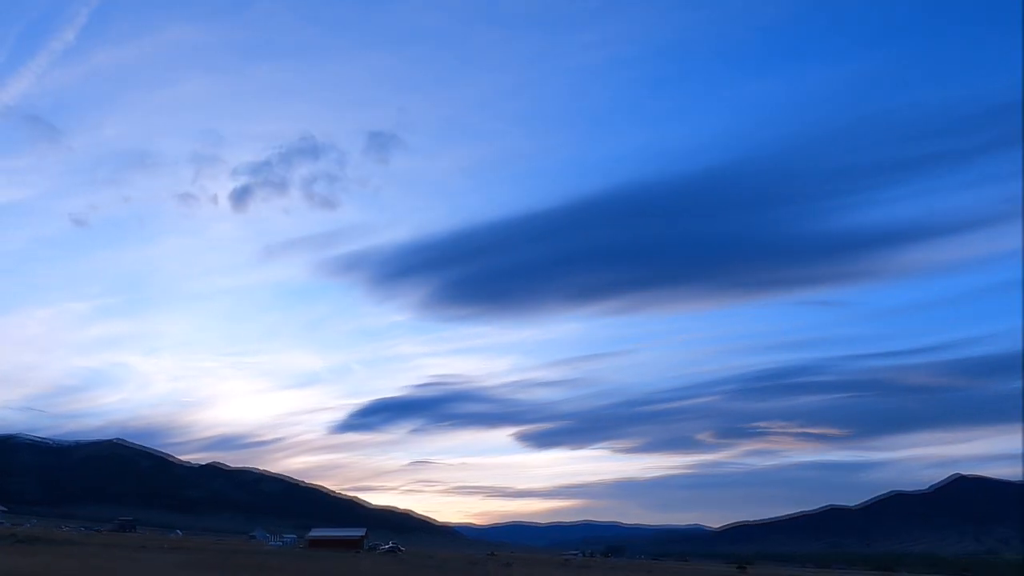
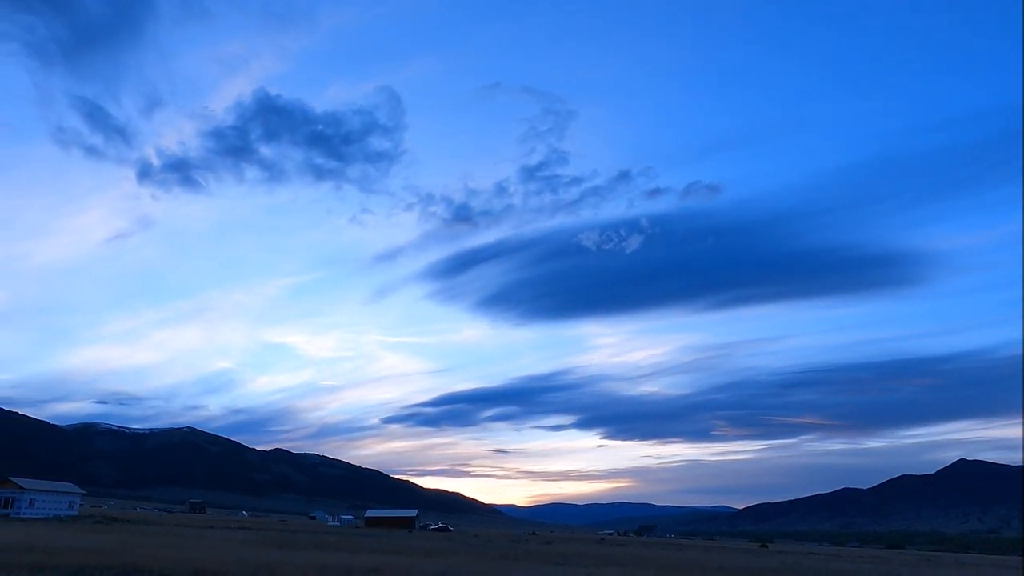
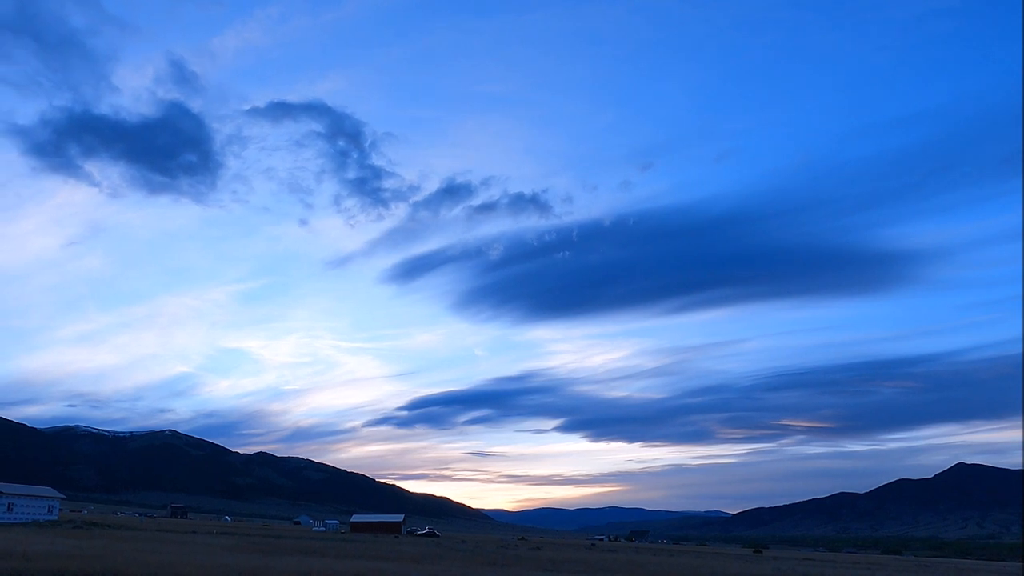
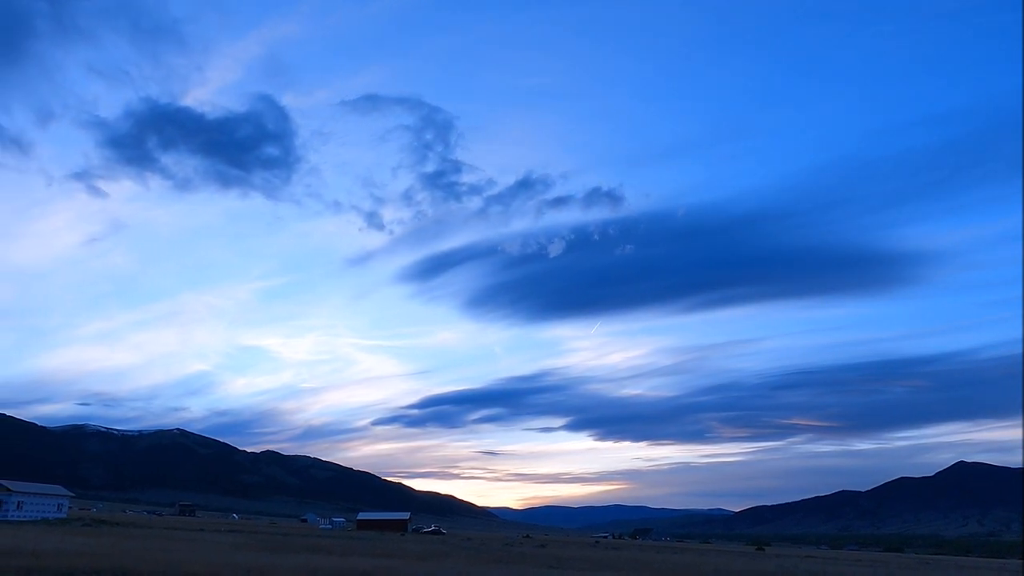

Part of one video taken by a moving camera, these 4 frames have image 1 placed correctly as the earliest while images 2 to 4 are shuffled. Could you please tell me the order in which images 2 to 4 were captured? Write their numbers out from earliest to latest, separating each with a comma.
3, 4, 2
